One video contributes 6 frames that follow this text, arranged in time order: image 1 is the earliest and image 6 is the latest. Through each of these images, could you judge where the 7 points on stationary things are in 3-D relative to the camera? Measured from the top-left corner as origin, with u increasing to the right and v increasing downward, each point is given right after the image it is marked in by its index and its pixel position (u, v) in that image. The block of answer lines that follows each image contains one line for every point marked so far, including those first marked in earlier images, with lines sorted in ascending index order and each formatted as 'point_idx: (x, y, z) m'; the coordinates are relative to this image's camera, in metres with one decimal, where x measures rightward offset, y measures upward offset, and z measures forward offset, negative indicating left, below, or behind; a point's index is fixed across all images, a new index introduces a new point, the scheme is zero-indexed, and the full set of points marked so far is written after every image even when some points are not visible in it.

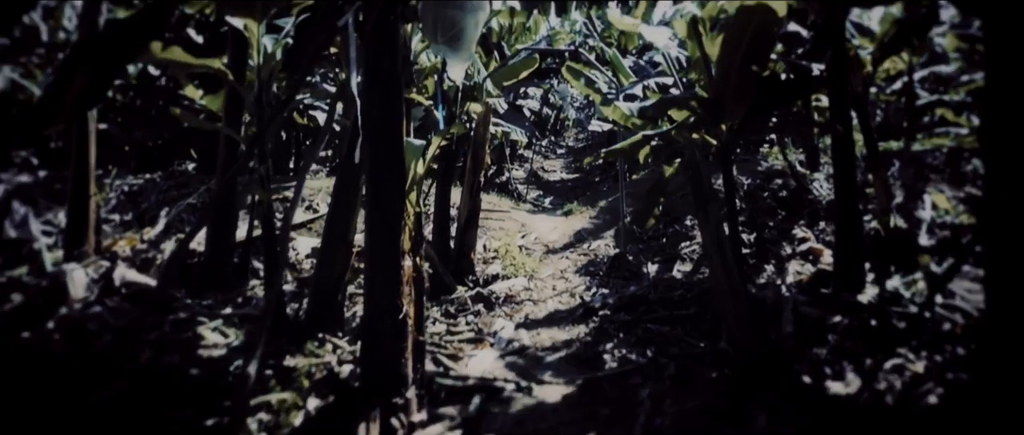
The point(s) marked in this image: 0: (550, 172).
0: (+0.8, +1.0, +18.1) m
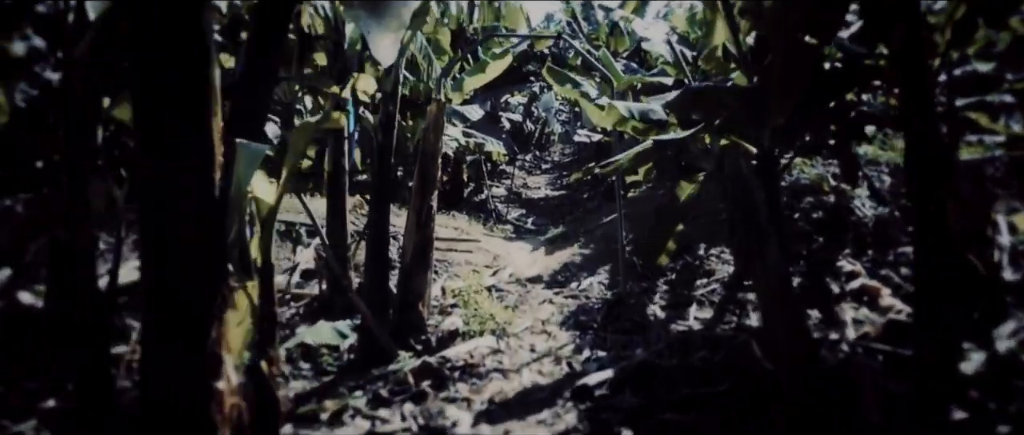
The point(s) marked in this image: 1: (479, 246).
0: (+0.4, +0.5, +16.4) m
1: (-0.3, -0.2, +7.0) m
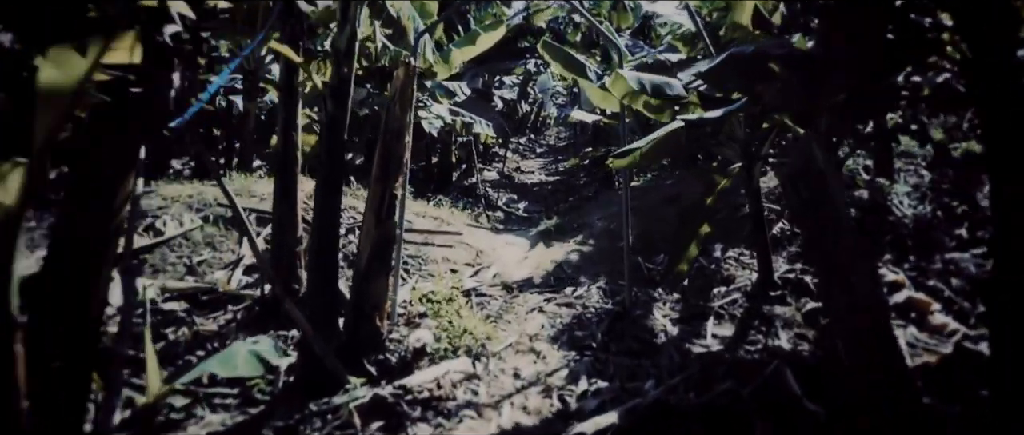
0: (+0.3, +0.8, +15.5) m
1: (-0.4, -0.2, +6.0) m
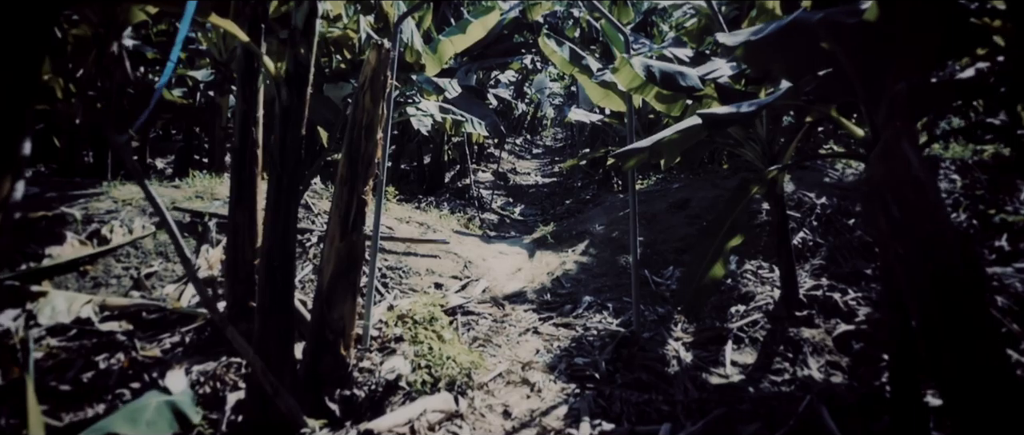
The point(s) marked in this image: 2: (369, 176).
0: (+0.2, +0.7, +14.9) m
1: (-0.4, -0.2, +5.5) m
2: (-0.6, +0.2, +3.3) m
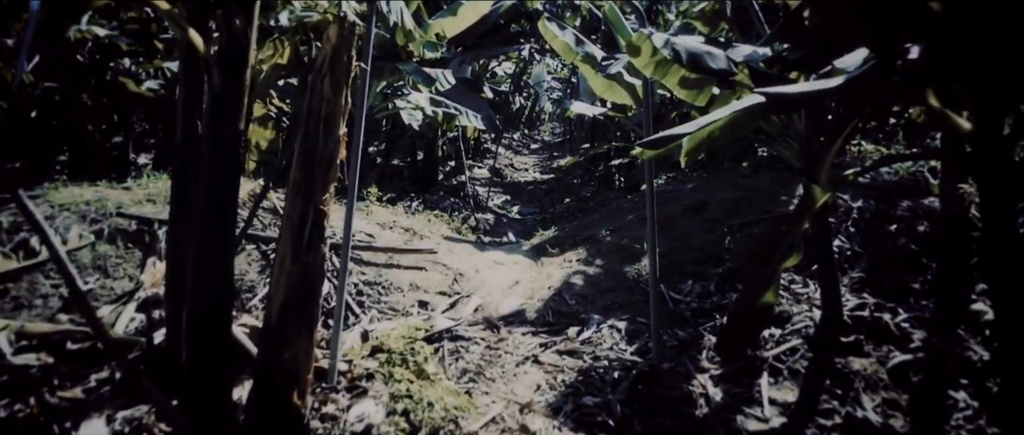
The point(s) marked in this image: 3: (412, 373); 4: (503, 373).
0: (+0.1, +0.8, +14.2) m
1: (-0.4, -0.2, +4.8) m
2: (-0.6, +0.1, +2.7) m
3: (-0.4, -0.6, +3.3) m
4: (0.0, -0.6, +3.5) m
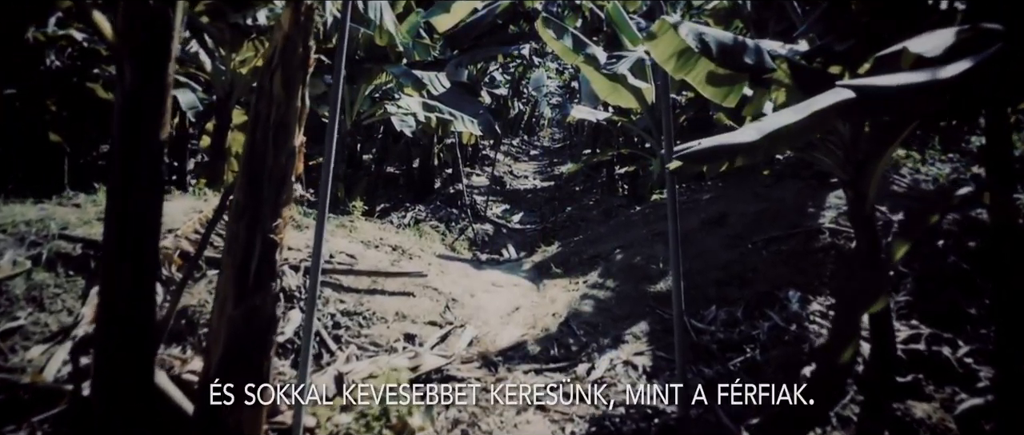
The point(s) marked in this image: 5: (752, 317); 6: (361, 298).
0: (+0.1, +0.6, +13.7) m
1: (-0.4, -0.3, +4.3) m
2: (-0.6, 0.0, +2.1) m
3: (-0.4, -0.7, +2.7) m
4: (0.0, -0.7, +3.0) m
5: (+1.1, -0.4, +3.8) m
6: (-0.7, -0.4, +3.9) m
